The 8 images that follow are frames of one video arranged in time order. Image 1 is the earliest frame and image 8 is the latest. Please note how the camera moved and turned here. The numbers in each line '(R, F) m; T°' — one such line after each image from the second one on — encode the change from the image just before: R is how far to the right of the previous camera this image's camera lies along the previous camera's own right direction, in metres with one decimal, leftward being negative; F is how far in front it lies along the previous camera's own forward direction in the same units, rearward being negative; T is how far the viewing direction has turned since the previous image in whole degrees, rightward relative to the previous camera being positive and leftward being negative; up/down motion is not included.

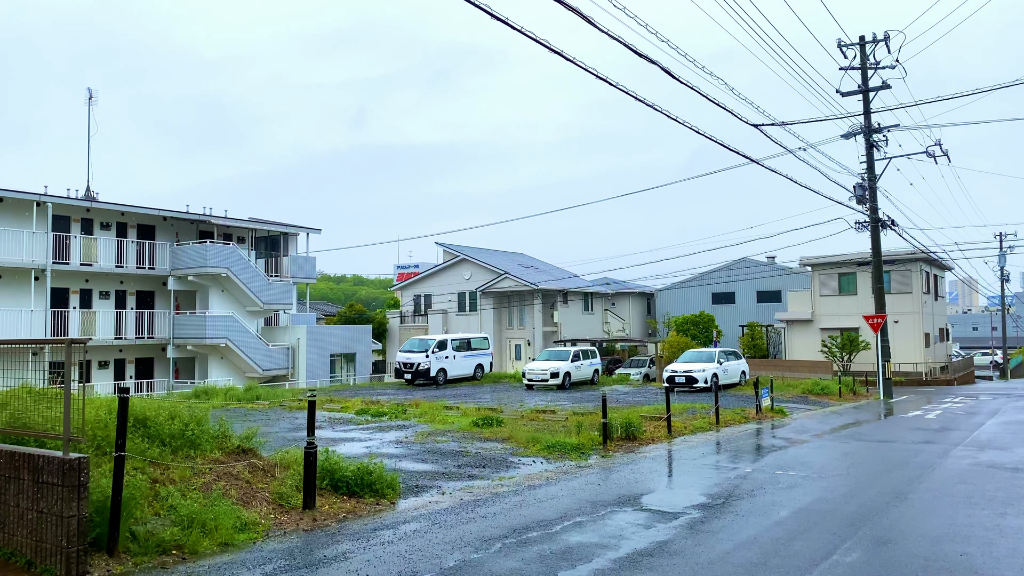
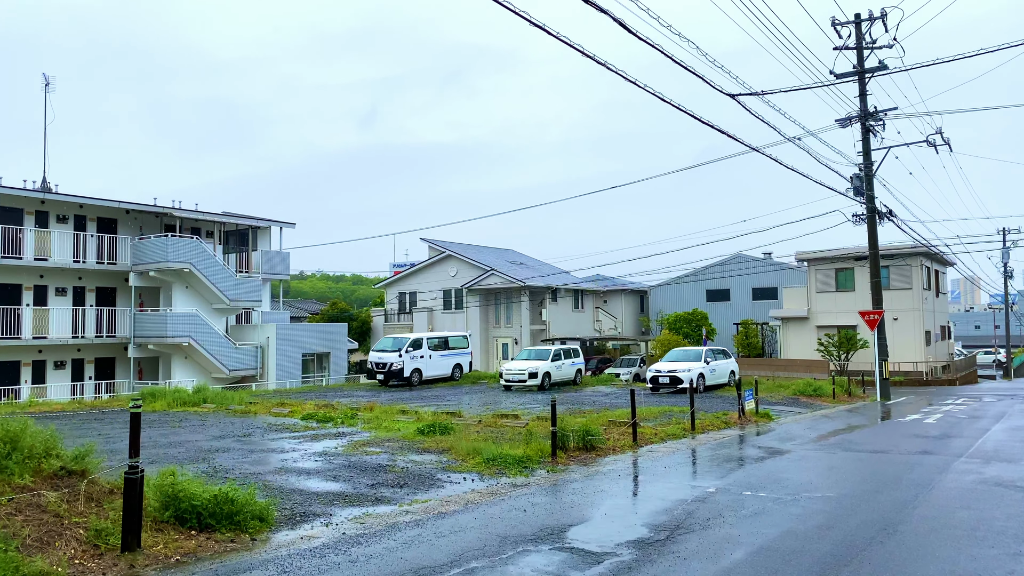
(+0.8, +1.5) m; 0°
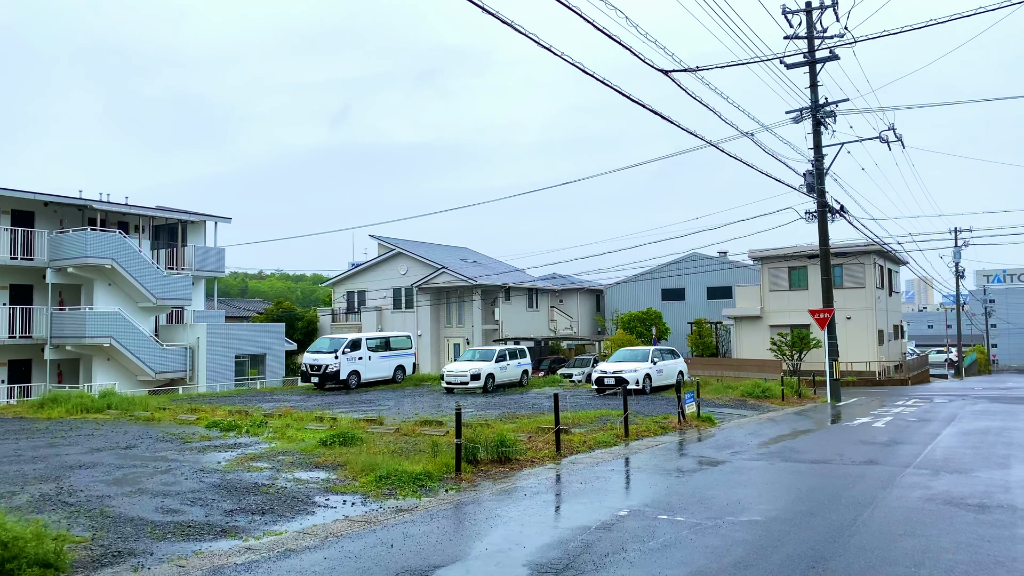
(+0.7, +1.1) m; +3°
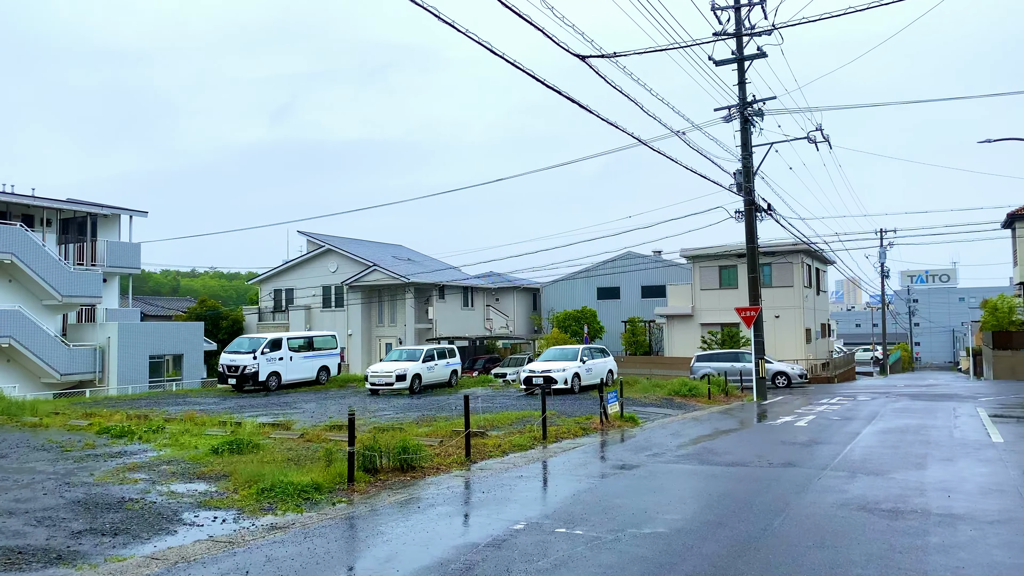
(+0.4, +0.6) m; +4°
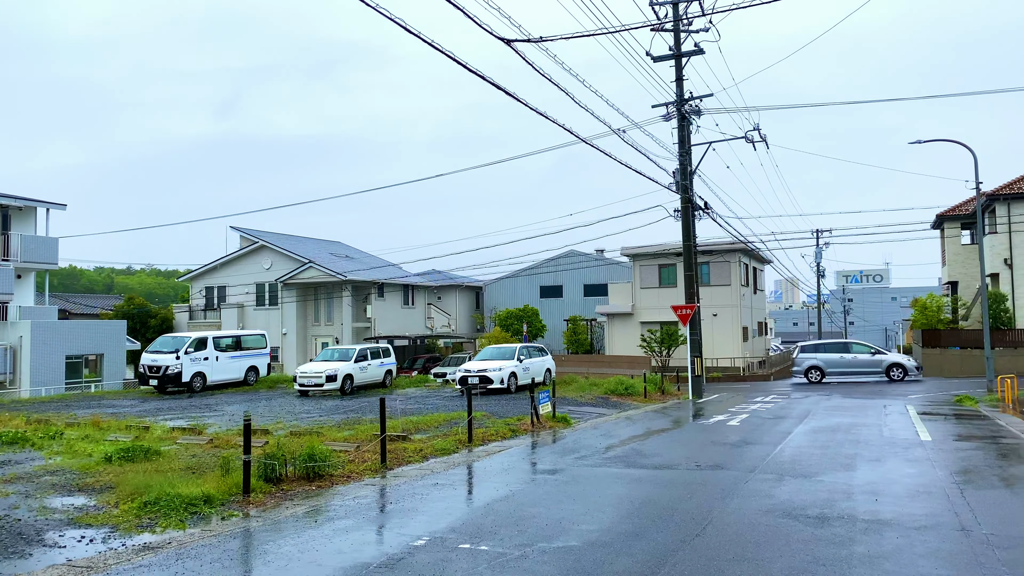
(+0.3, +0.5) m; +4°
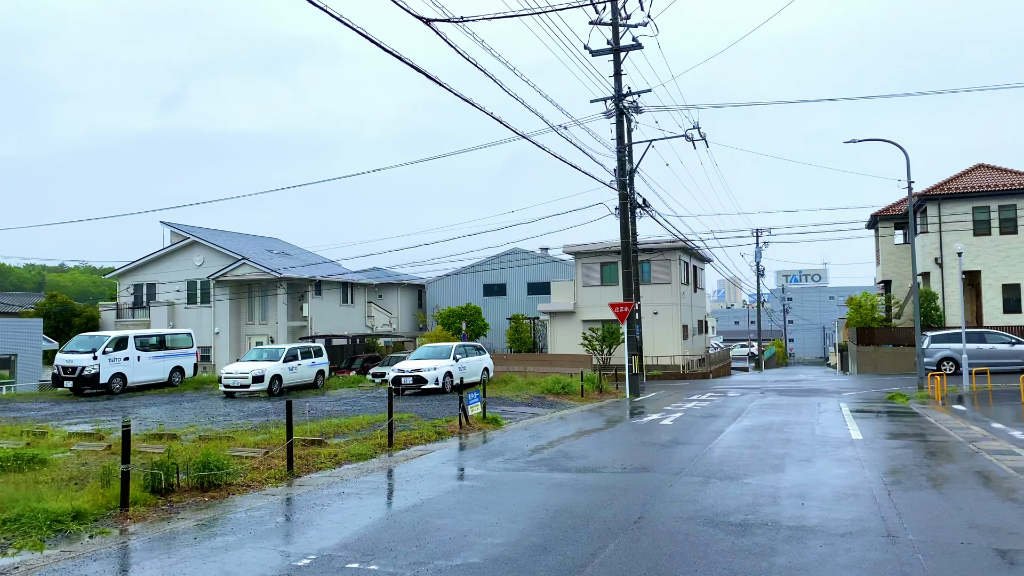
(+0.3, +0.5) m; +4°
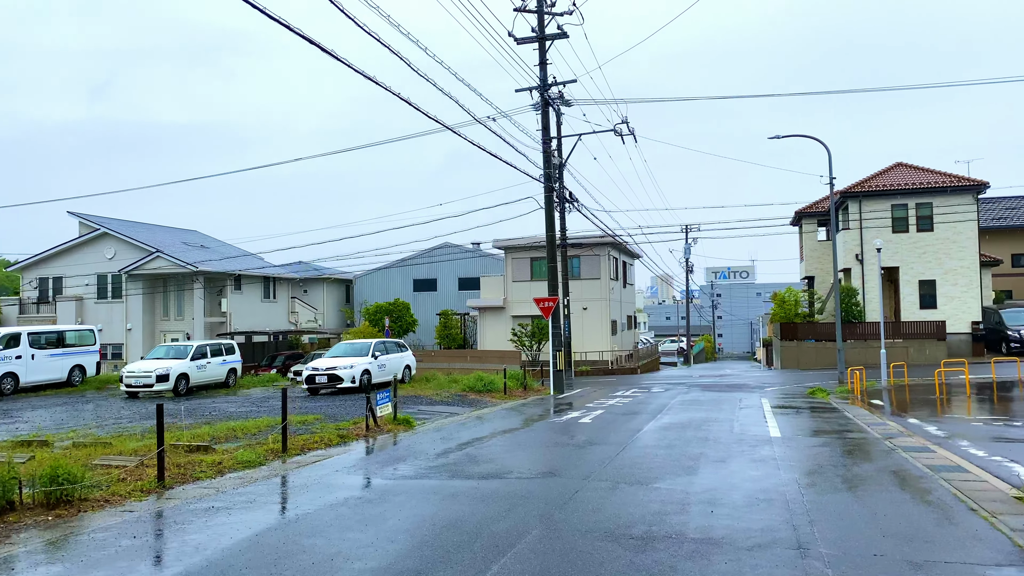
(+0.4, +0.6) m; +5°
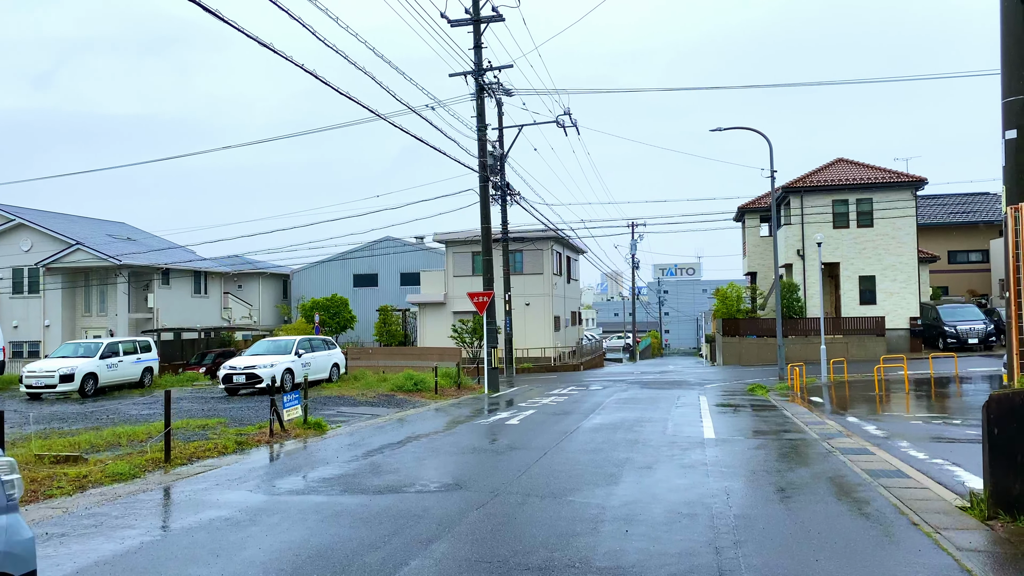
(+0.5, +0.9) m; +3°
